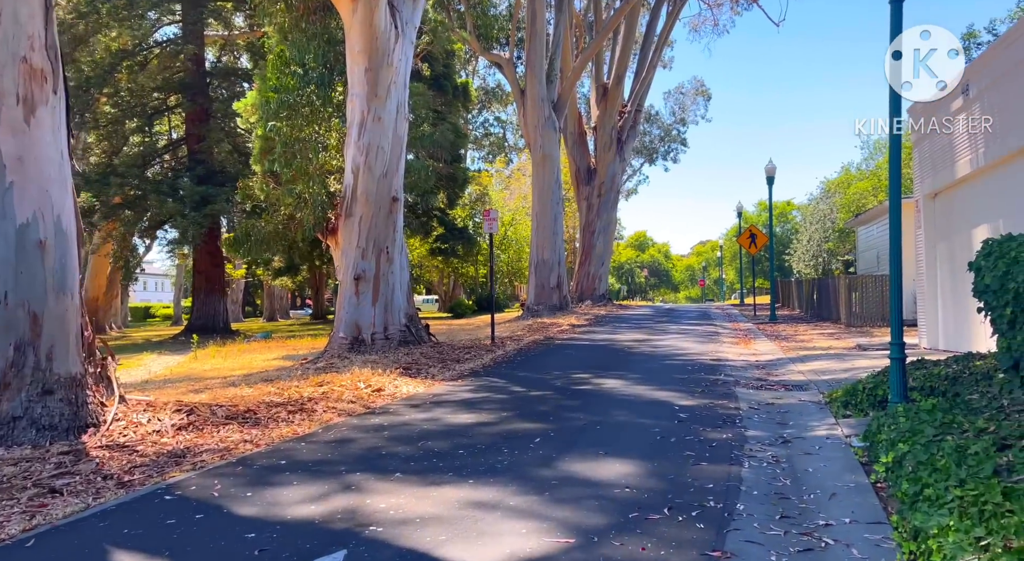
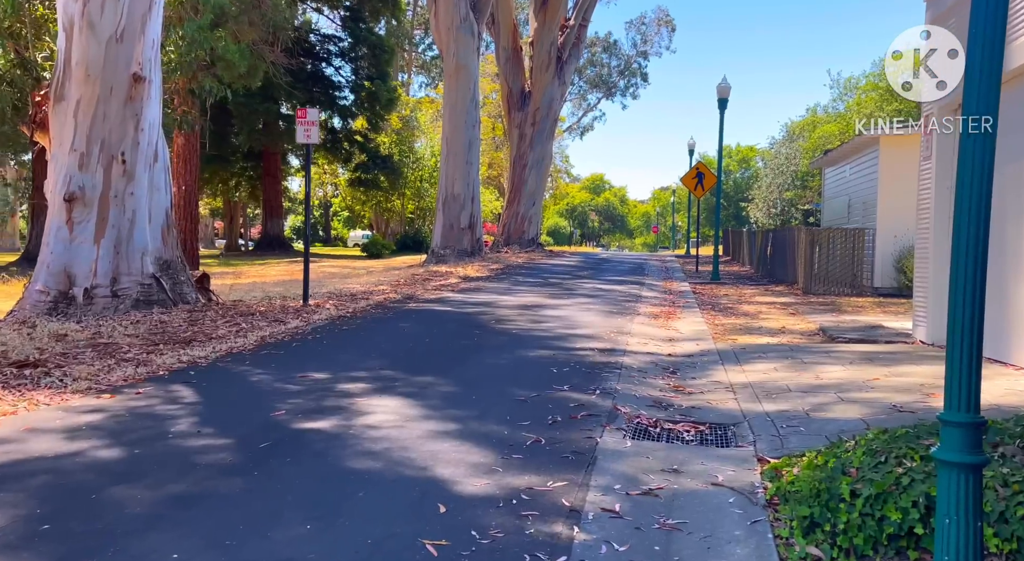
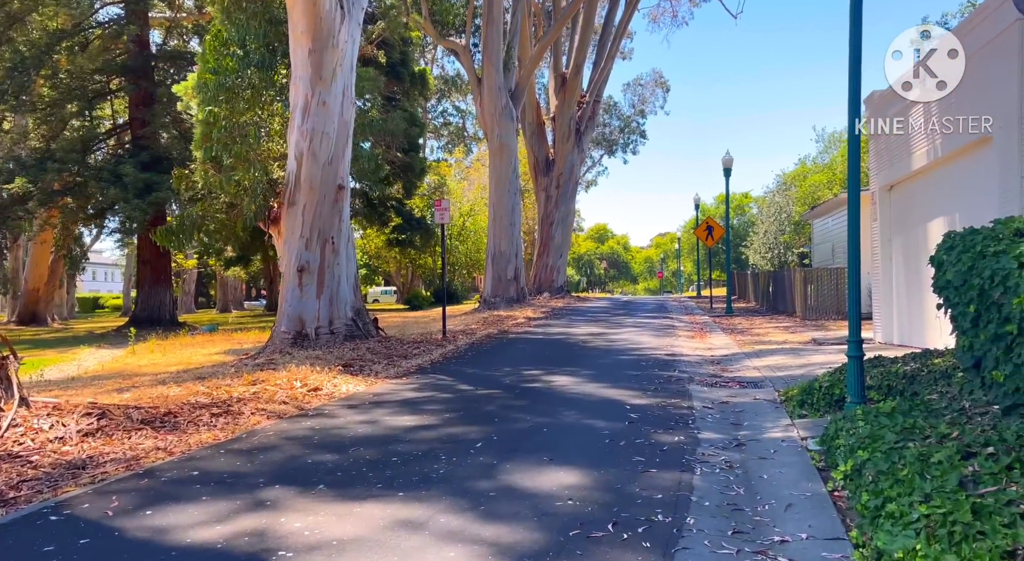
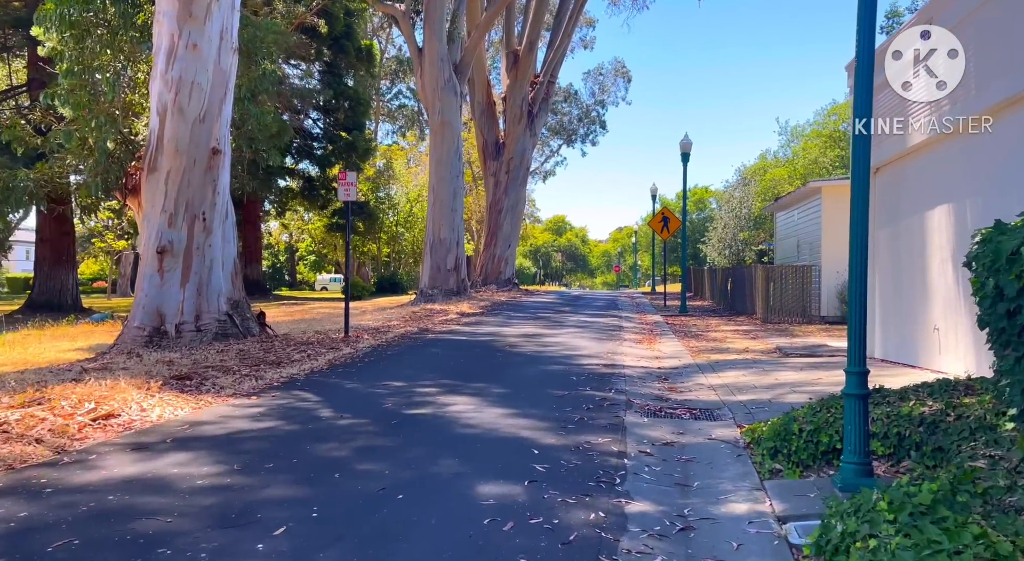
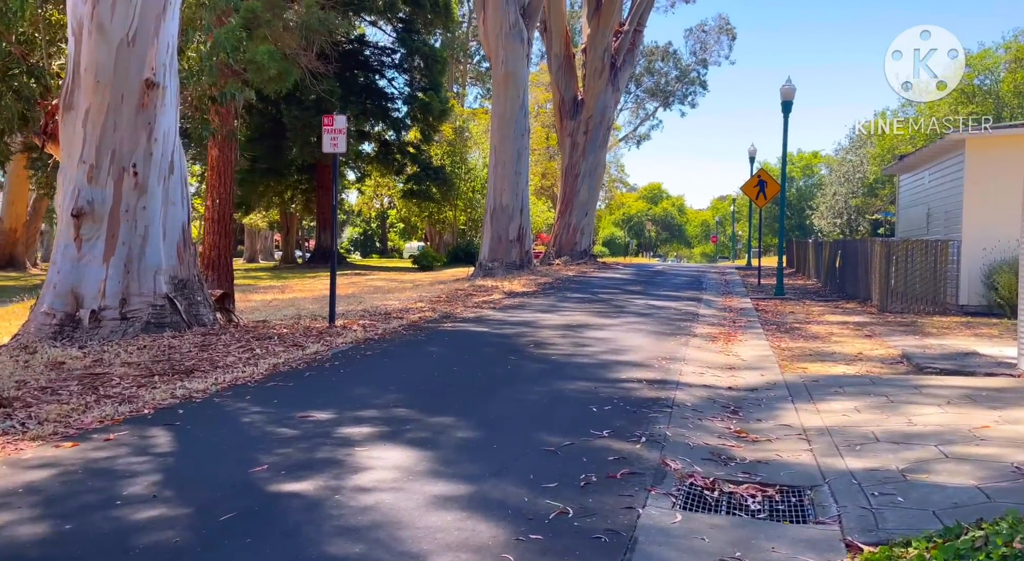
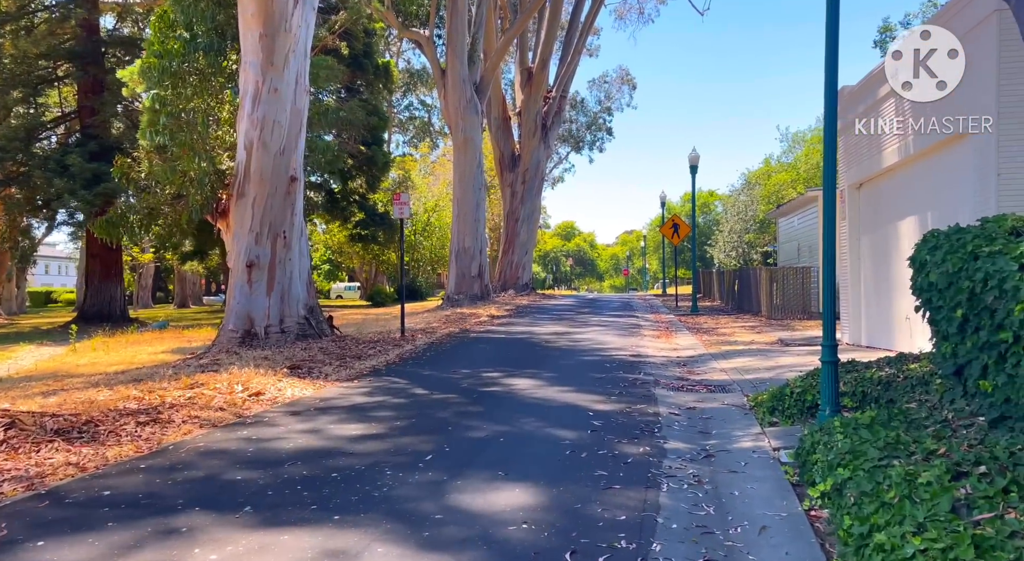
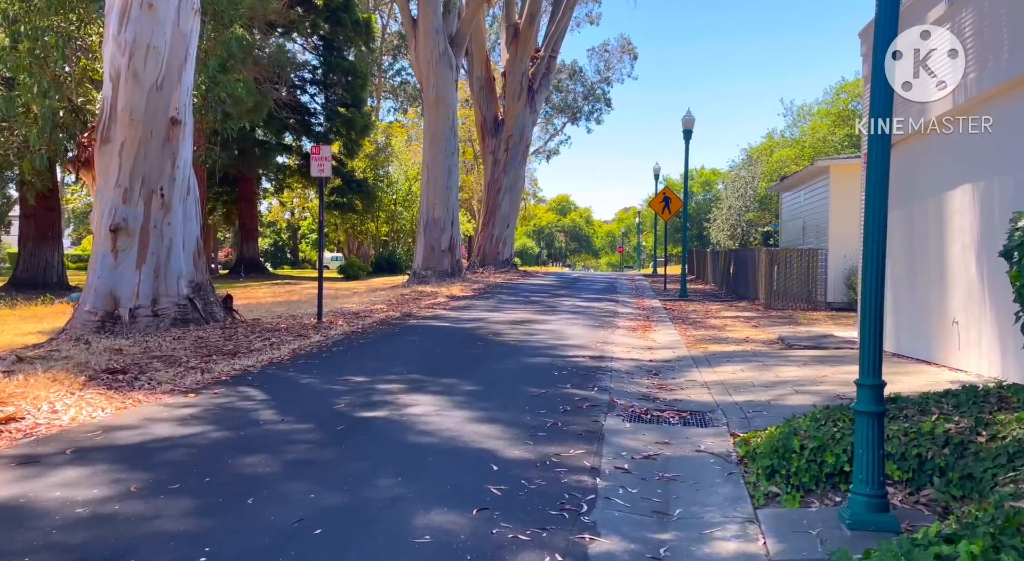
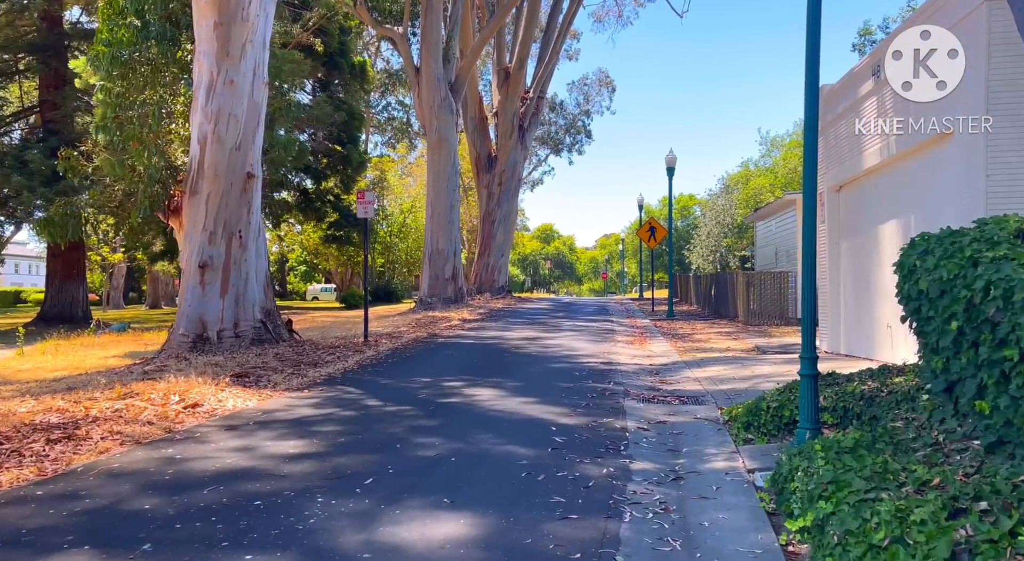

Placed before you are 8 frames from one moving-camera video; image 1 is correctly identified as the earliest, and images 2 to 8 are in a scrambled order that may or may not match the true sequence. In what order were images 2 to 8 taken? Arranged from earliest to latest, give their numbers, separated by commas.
3, 6, 8, 4, 7, 2, 5
